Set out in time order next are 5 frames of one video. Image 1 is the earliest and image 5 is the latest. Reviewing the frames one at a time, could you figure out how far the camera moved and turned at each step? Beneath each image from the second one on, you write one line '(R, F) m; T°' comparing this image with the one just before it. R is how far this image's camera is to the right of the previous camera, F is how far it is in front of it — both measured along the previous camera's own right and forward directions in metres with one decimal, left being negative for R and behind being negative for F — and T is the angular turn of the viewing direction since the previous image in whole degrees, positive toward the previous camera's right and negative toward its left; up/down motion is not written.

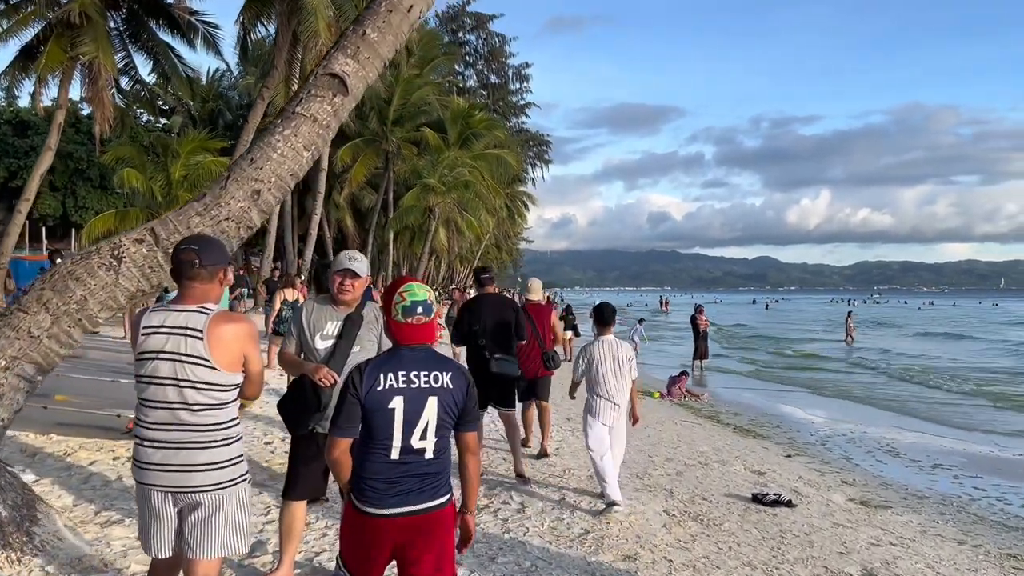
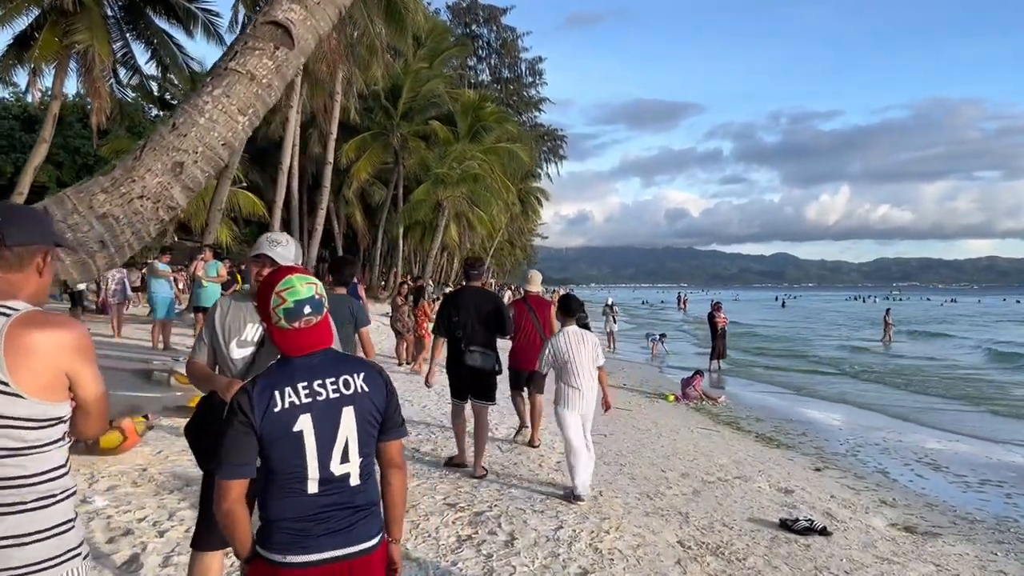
(+0.2, +0.9) m; -1°
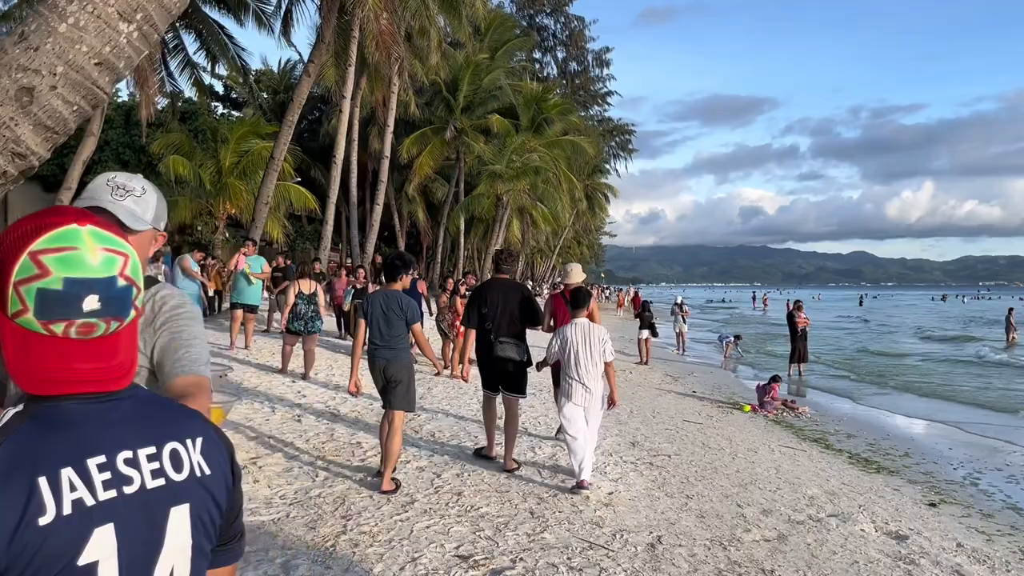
(+0.2, +1.3) m; -5°
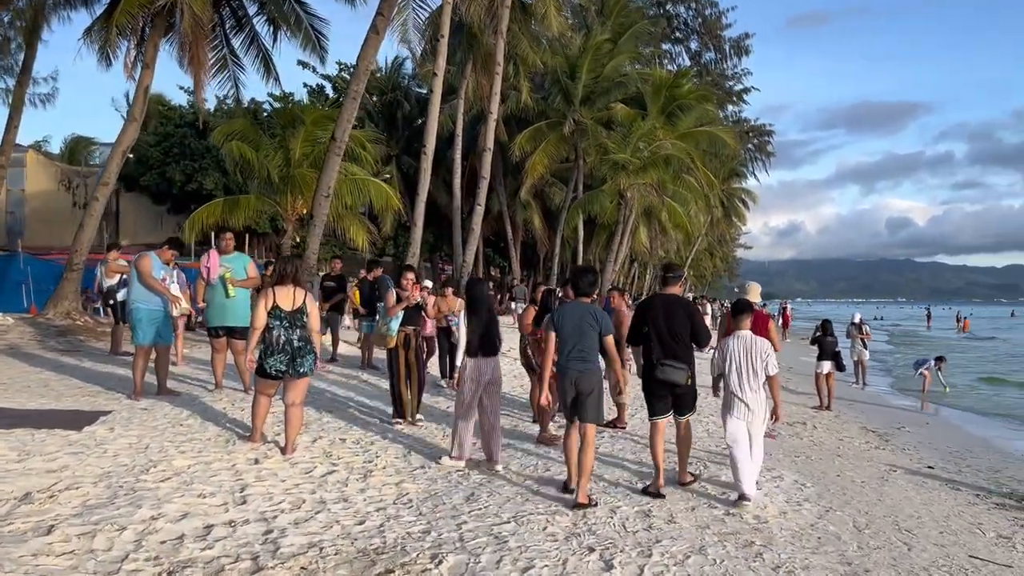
(0.0, +4.6) m; -9°
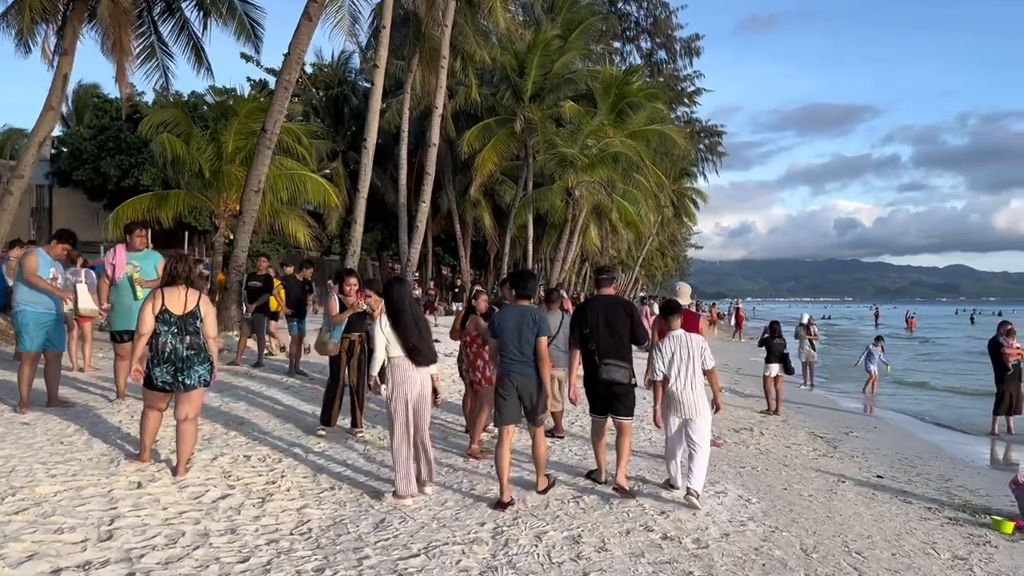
(+0.2, +0.6) m; +3°
